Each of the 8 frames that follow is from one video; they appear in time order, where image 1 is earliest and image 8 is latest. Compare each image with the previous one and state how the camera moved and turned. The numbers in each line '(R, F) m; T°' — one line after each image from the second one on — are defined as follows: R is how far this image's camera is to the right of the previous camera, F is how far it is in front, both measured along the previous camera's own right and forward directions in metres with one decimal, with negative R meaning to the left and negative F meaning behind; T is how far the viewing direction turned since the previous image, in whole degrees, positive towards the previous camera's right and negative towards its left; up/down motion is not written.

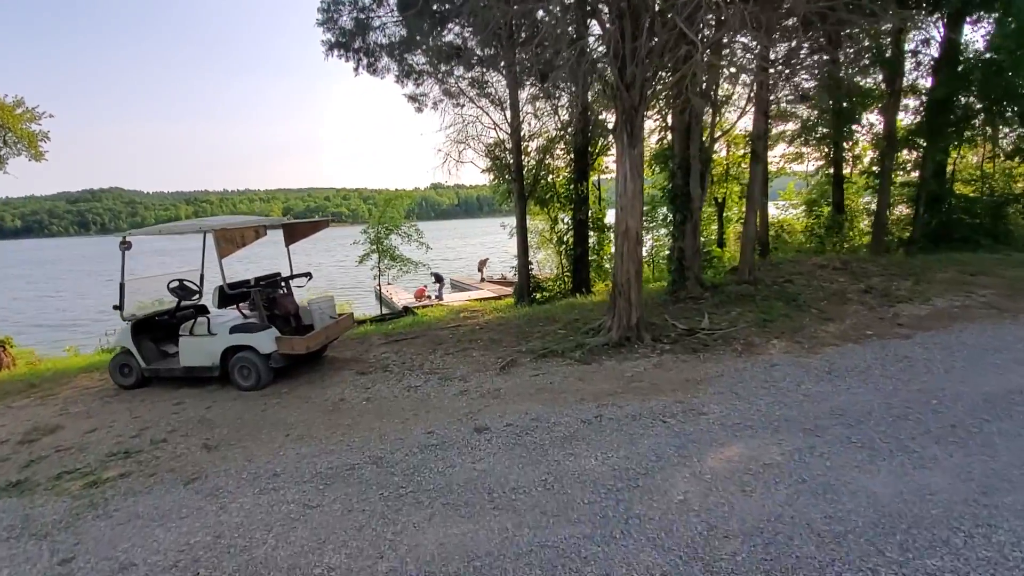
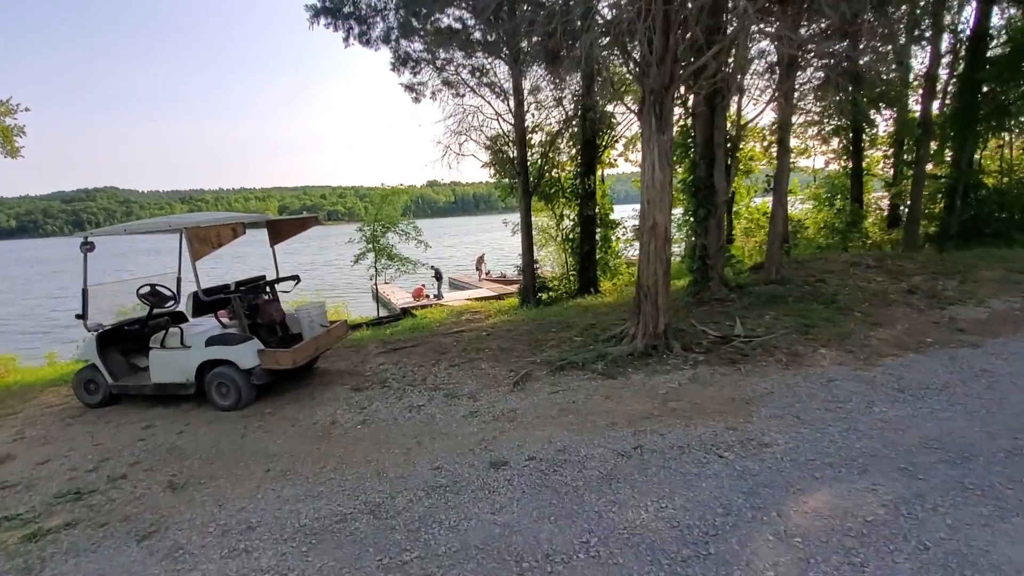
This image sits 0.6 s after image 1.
(-0.2, +0.8) m; 0°
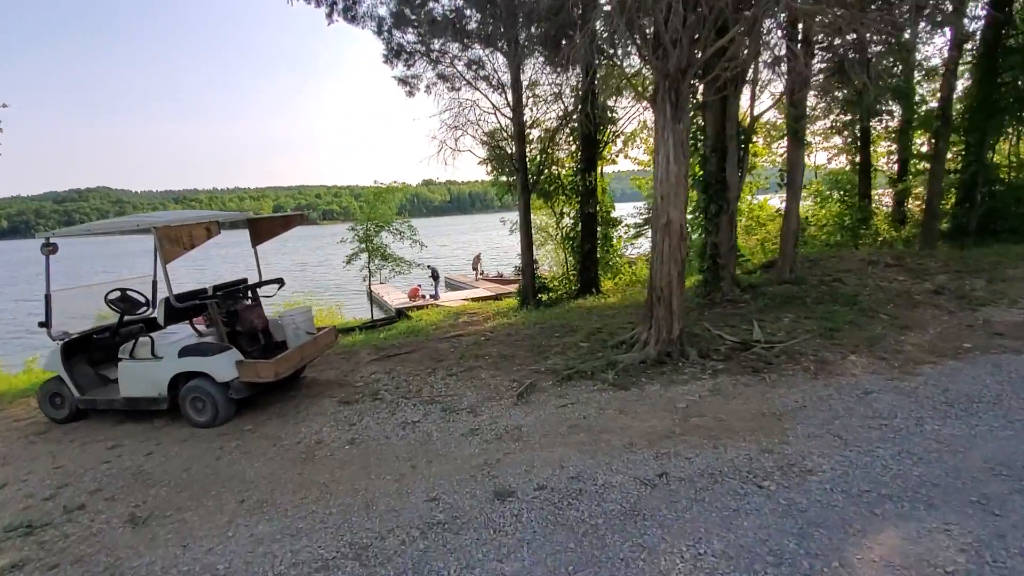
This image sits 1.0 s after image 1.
(-0.1, +0.5) m; 0°
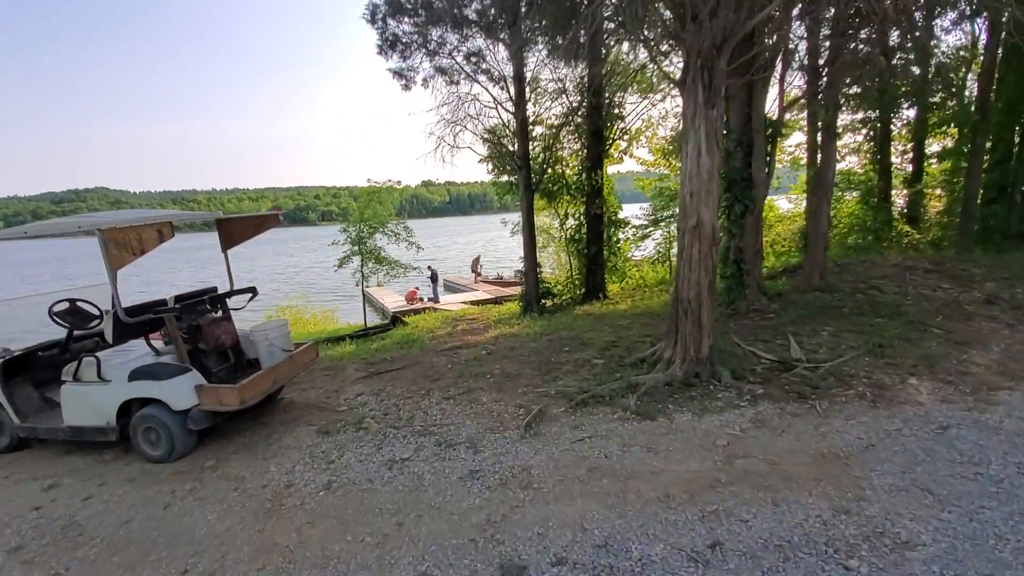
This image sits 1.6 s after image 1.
(-0.1, +0.8) m; 0°
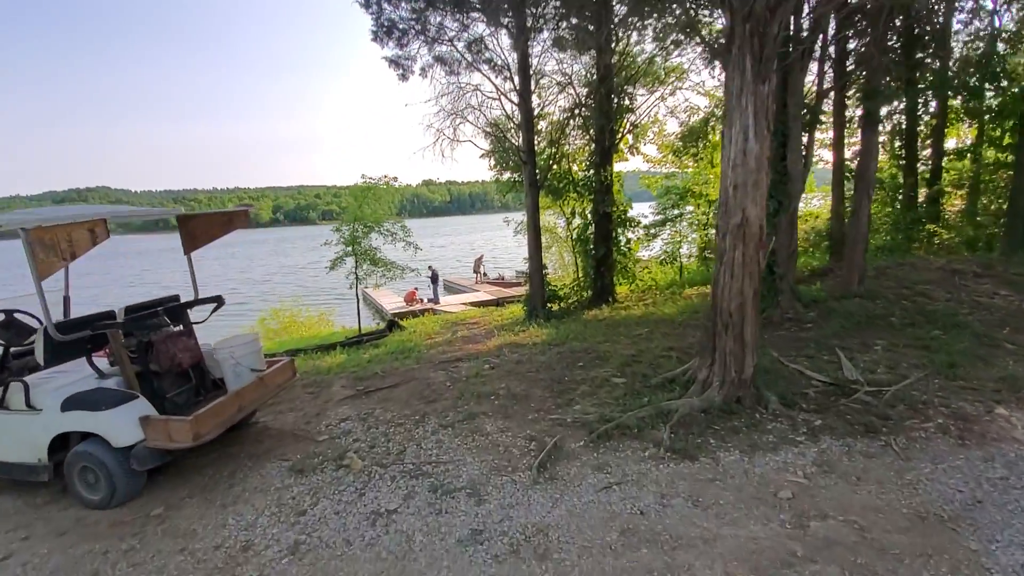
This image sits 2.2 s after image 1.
(-0.1, +0.8) m; 0°
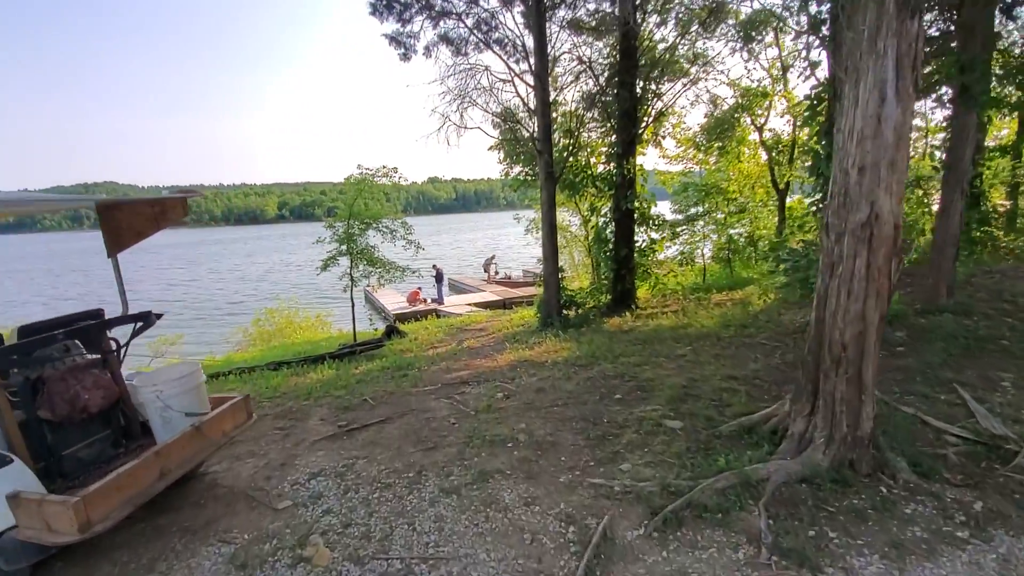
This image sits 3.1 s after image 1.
(-0.2, +1.3) m; -1°
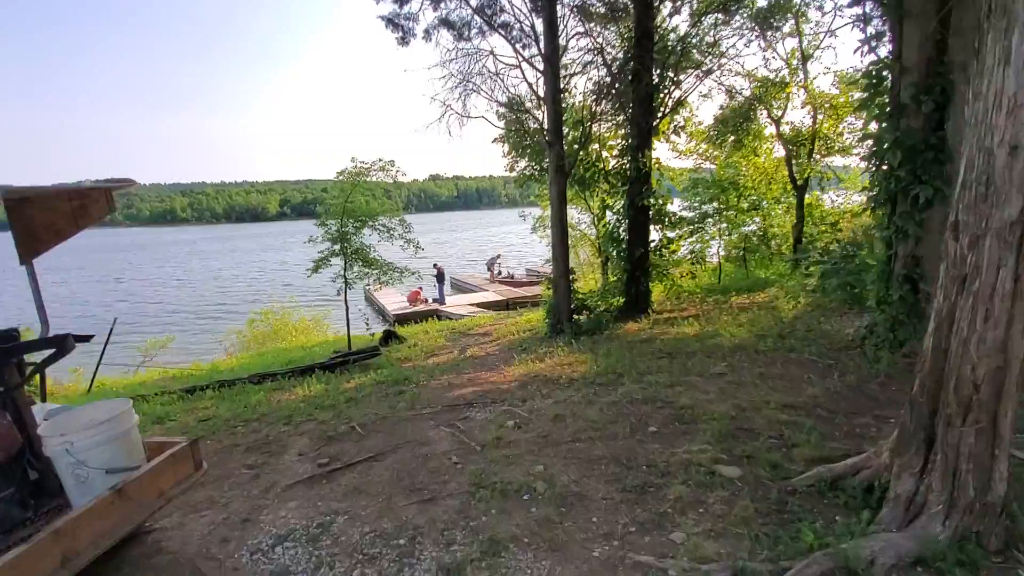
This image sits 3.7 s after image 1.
(-0.1, +0.8) m; 0°
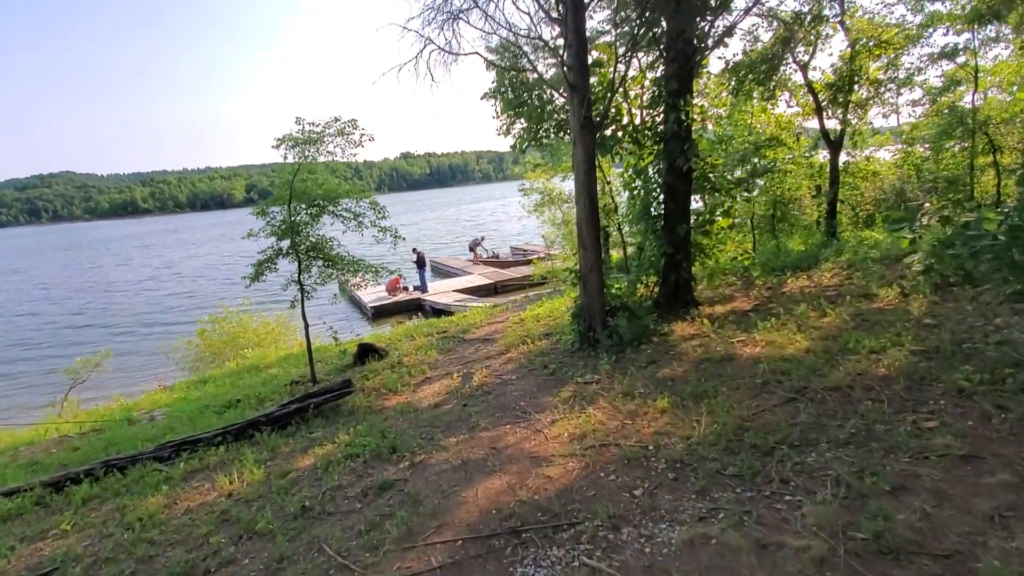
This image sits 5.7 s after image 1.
(-0.5, +2.6) m; +2°
